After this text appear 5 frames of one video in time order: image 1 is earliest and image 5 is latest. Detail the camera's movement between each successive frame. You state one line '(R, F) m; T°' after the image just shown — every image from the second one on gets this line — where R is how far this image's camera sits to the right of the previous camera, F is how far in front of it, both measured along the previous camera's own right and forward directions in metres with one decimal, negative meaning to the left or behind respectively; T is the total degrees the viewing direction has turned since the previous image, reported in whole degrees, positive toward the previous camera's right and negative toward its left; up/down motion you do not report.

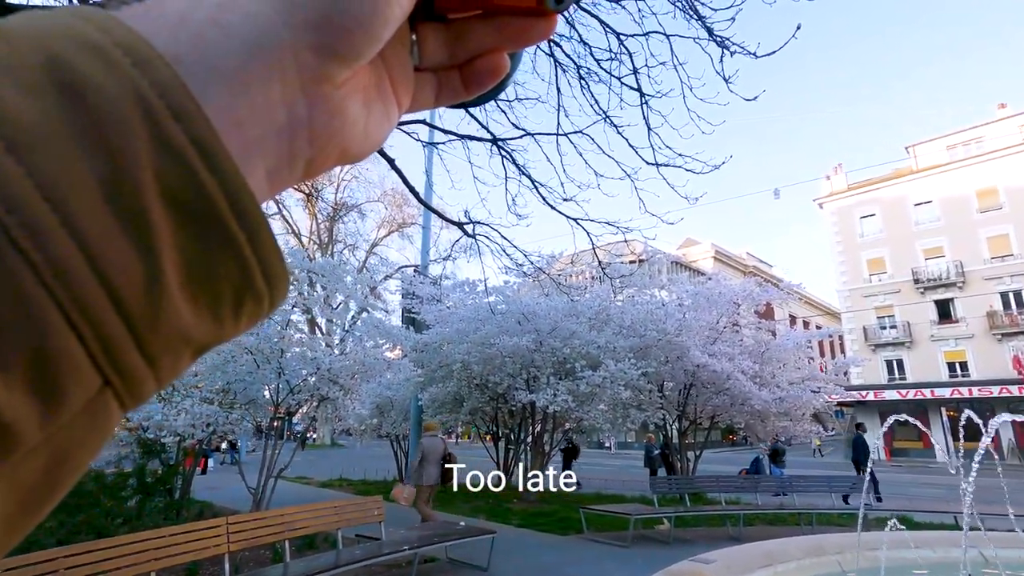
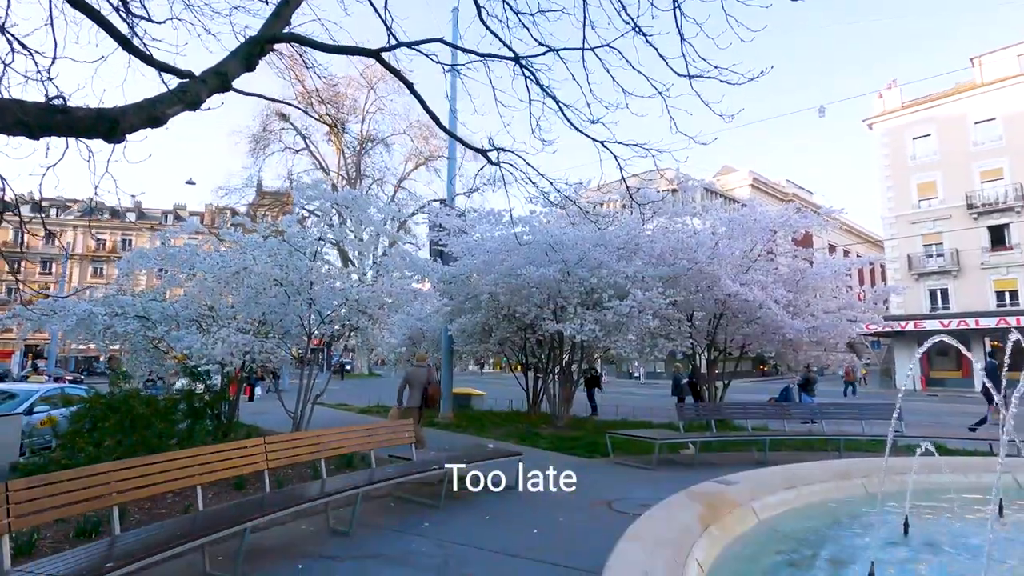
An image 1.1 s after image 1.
(+0.1, +0.1) m; -3°
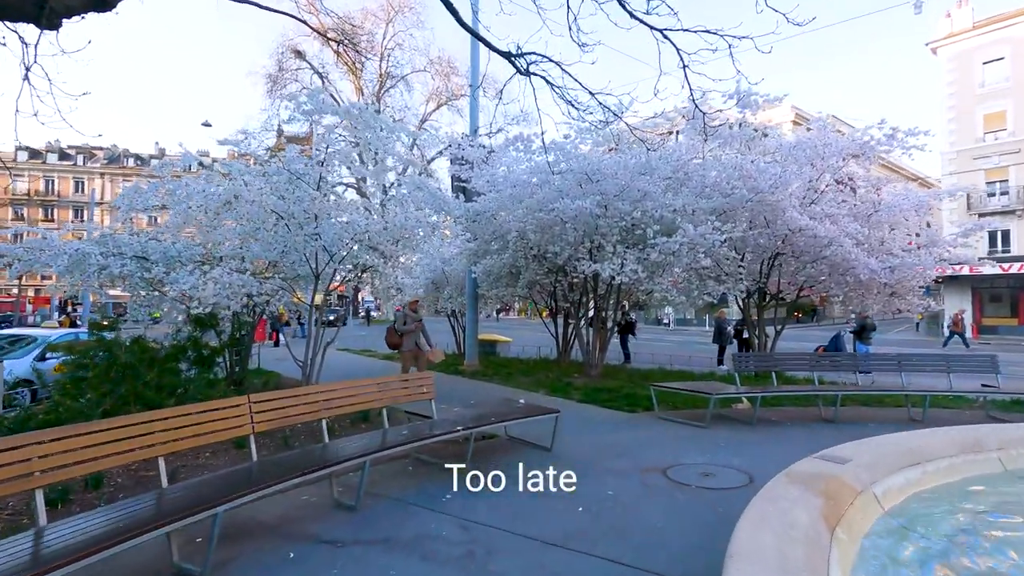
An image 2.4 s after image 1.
(-0.1, +1.2) m; -3°
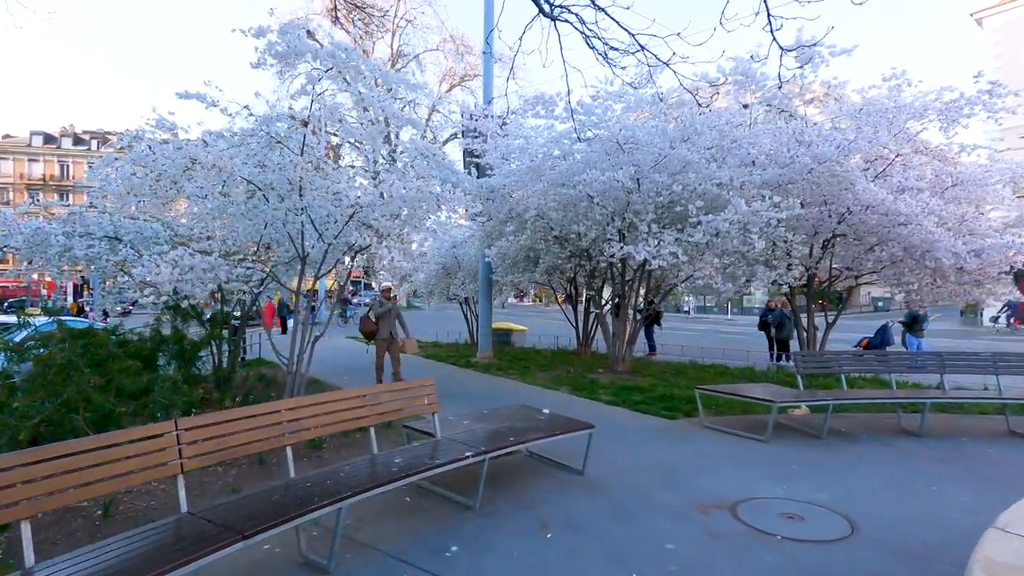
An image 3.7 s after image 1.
(-0.1, +1.3) m; -1°
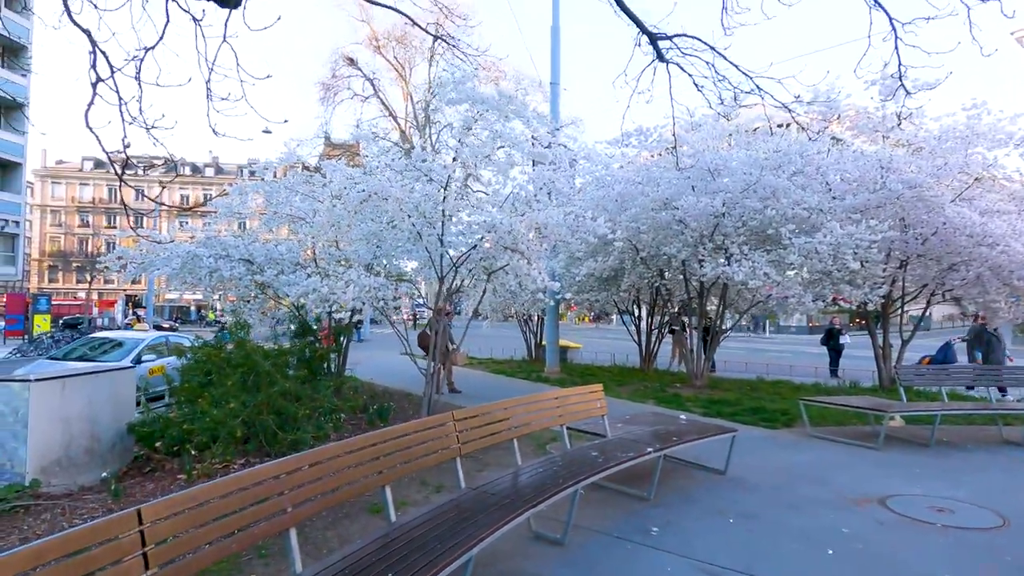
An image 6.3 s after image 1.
(-1.4, -0.7) m; -2°
